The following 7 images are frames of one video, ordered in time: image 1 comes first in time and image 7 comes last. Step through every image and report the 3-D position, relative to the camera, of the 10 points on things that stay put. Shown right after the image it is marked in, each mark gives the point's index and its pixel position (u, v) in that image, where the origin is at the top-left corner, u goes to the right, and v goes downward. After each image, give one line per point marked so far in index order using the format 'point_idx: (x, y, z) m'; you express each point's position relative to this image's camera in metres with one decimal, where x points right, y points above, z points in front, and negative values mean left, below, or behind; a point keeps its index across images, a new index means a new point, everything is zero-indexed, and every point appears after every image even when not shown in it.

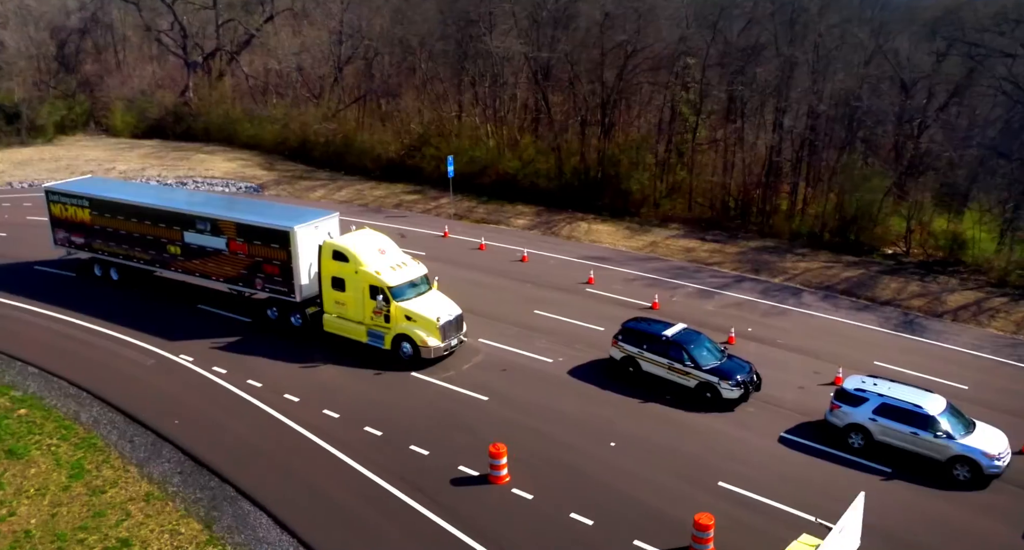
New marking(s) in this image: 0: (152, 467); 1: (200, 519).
0: (-7.1, -3.8, +15.7) m
1: (-5.7, -4.3, +14.3) m
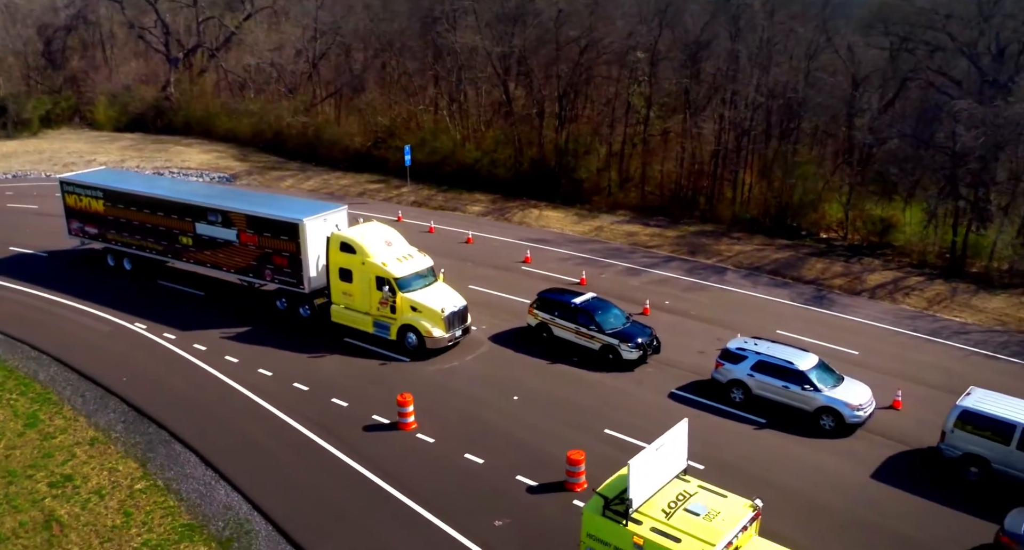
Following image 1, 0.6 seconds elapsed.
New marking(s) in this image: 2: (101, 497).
0: (-9.1, -3.1, +17.4) m
1: (-7.6, -3.6, +16.0) m
2: (-7.7, -4.1, +14.8) m
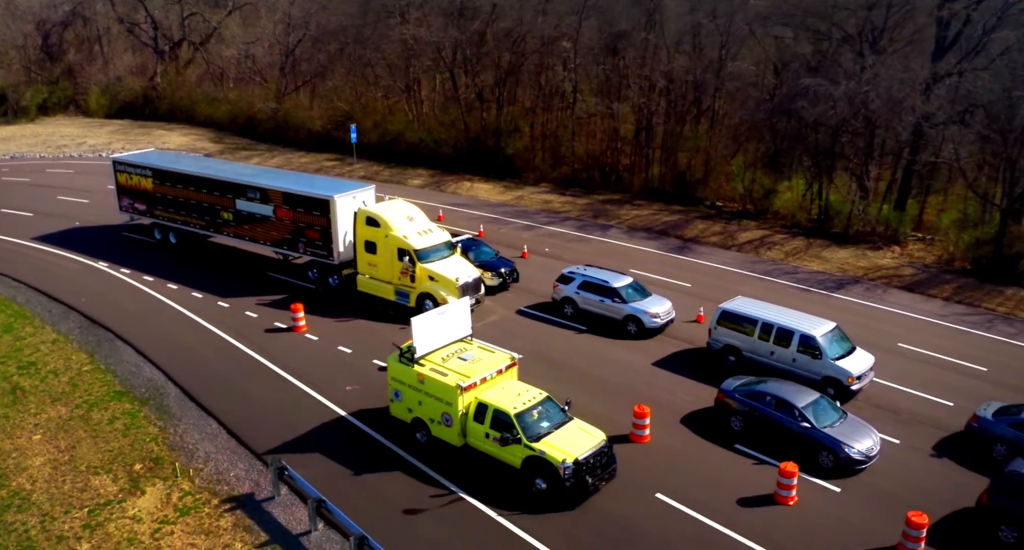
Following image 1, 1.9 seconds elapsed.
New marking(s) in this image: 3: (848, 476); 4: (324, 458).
0: (-12.5, -1.4, +22.0) m
1: (-11.1, -1.9, +20.6) m
2: (-11.2, -2.4, +19.4) m
3: (+6.6, -4.0, +15.5) m
4: (-3.8, -3.6, +15.6) m
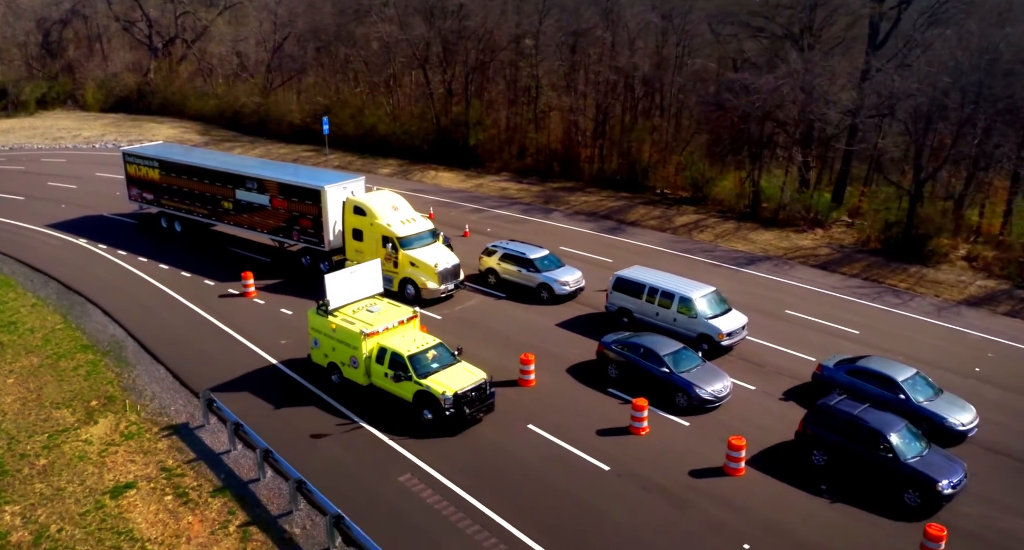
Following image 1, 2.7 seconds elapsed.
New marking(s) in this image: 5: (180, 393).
0: (-14.7, -0.5, +24.7) m
1: (-13.3, -1.1, +23.3) m
2: (-13.5, -1.6, +22.1) m
3: (+4.3, -3.2, +18.0) m
4: (-6.1, -2.8, +18.2) m
5: (-7.9, -2.8, +18.6) m
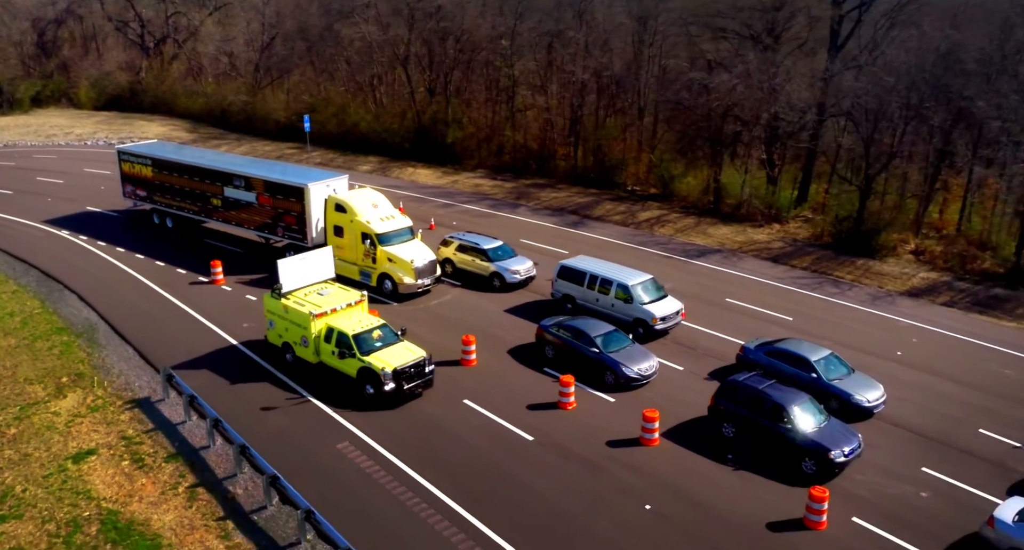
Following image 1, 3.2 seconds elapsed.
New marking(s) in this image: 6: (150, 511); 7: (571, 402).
0: (-16.2, -0.1, +26.1) m
1: (-14.8, -0.7, +24.7) m
2: (-14.9, -1.2, +23.5) m
3: (+2.9, -2.8, +19.4) m
4: (-7.6, -2.4, +19.6) m
5: (-9.4, -2.5, +20.0) m
6: (-7.0, -4.5, +15.1) m
7: (+1.4, -3.0, +18.4) m
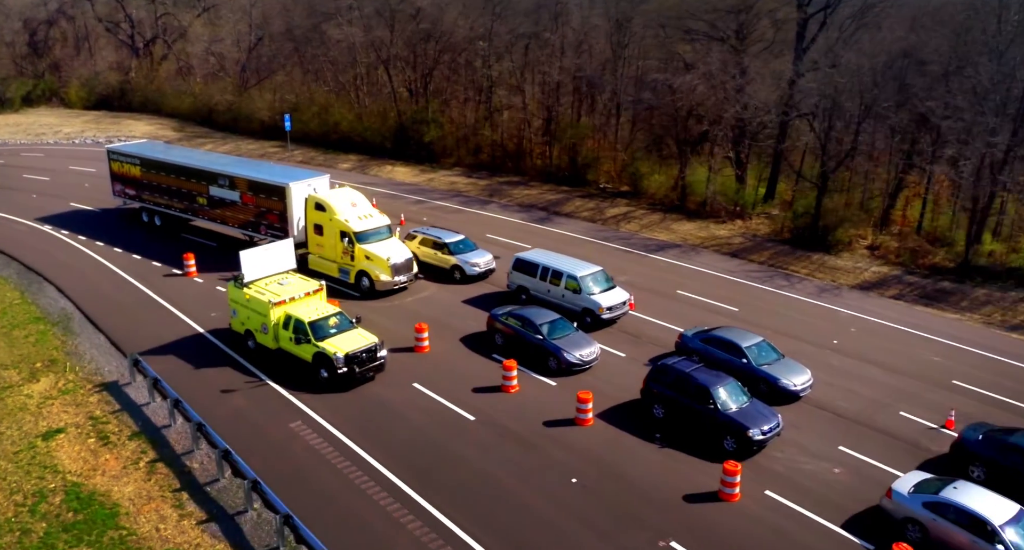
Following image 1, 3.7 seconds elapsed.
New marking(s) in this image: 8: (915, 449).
0: (-17.5, +0.1, +27.3) m
1: (-16.1, -0.4, +25.8) m
2: (-16.3, -0.9, +24.6) m
3: (+1.5, -2.6, +20.5) m
4: (-8.9, -2.2, +20.7) m
5: (-10.7, -2.2, +21.1) m
6: (-8.3, -4.3, +16.2) m
7: (0.0, -2.7, +19.6) m
8: (+9.3, -4.0, +18.1) m
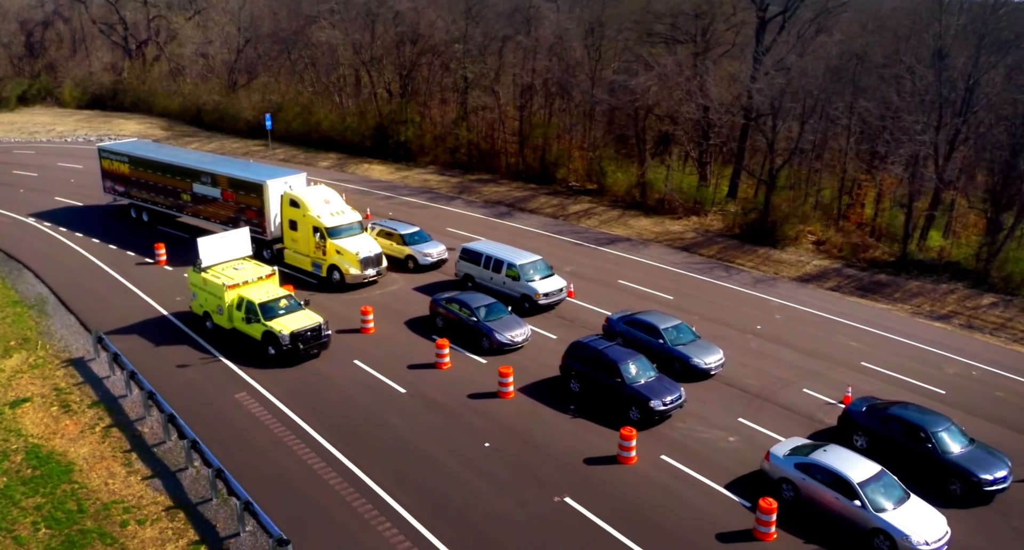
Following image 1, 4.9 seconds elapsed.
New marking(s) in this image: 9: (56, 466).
0: (-19.3, +0.6, +29.0) m
1: (-17.9, 0.0, +27.5) m
2: (-18.0, -0.5, +26.3) m
3: (-0.3, -2.2, +22.1) m
4: (-10.7, -1.8, +22.4) m
5: (-12.5, -1.8, +22.8) m
6: (-10.1, -3.9, +17.9) m
7: (-1.8, -2.4, +21.2) m
8: (+7.4, -3.7, +19.7) m
9: (-10.0, -4.2, +17.2) m
